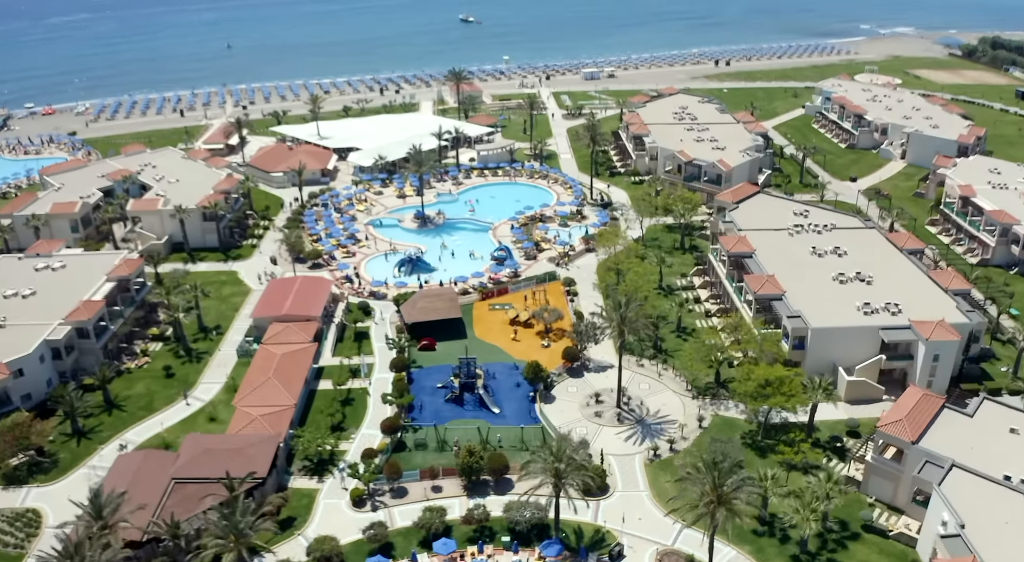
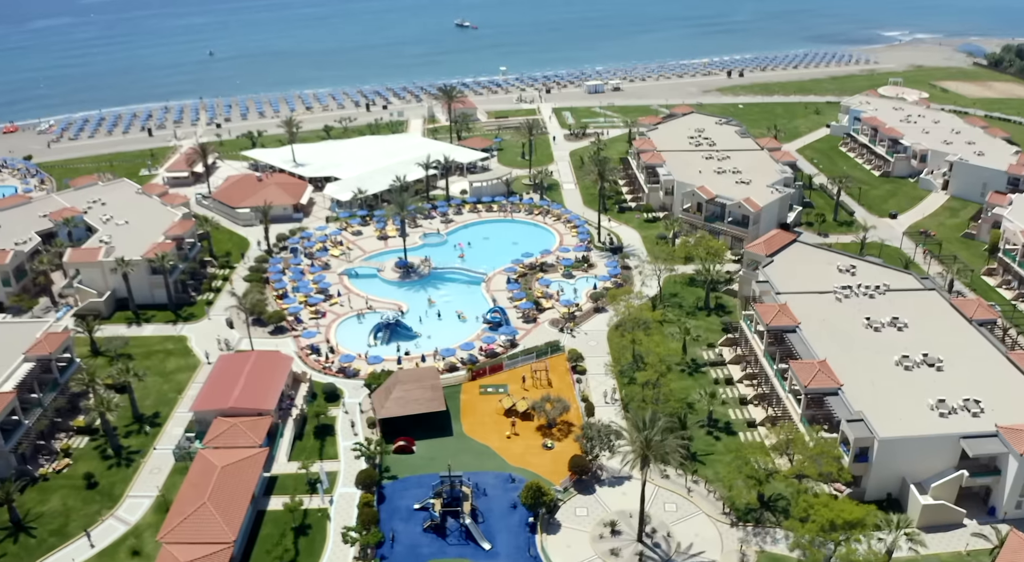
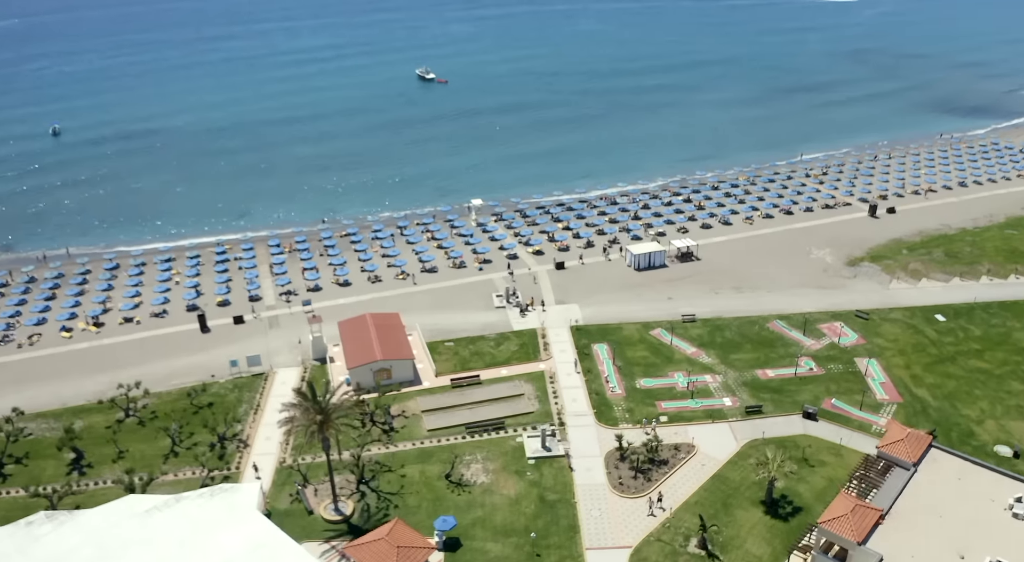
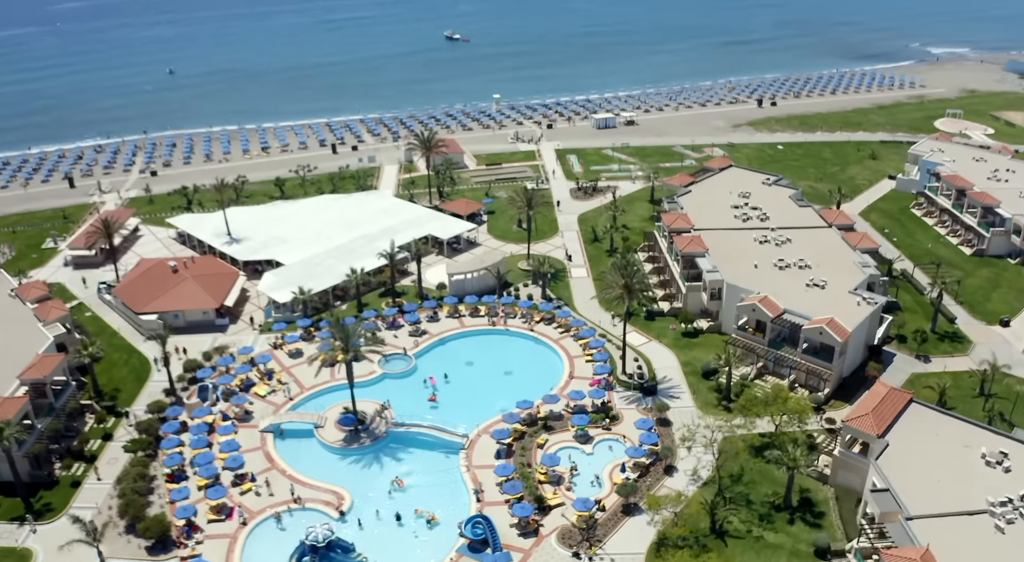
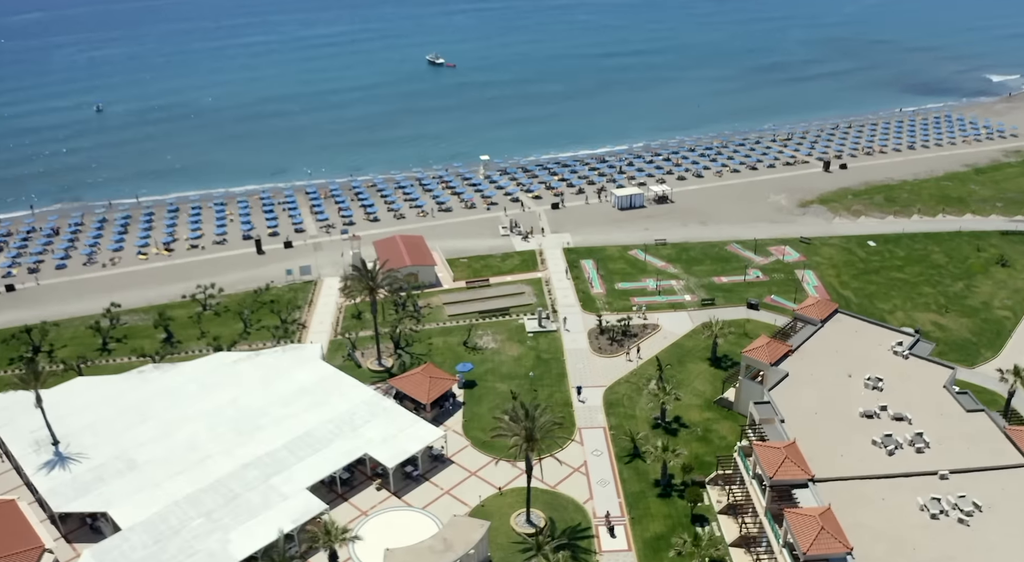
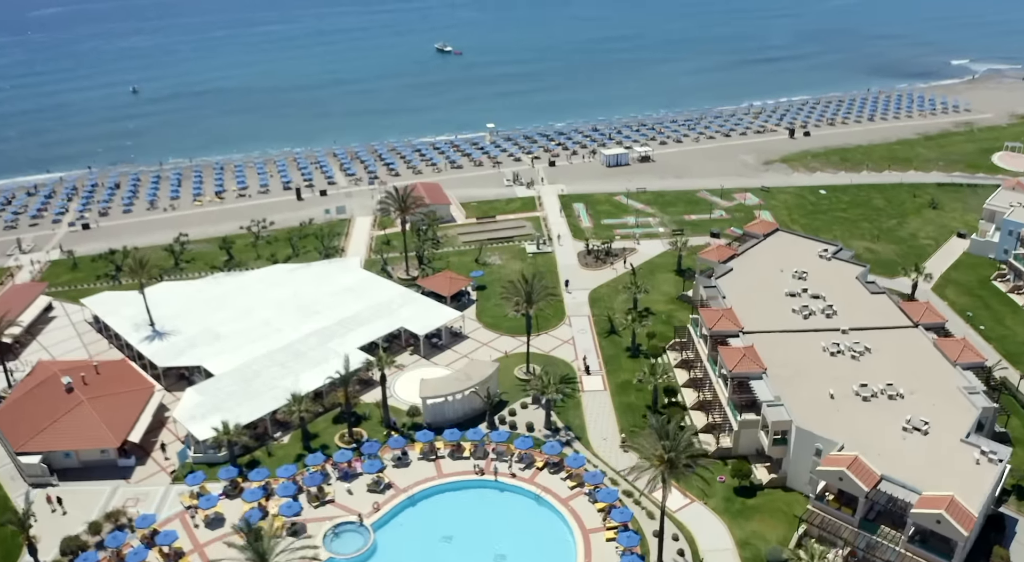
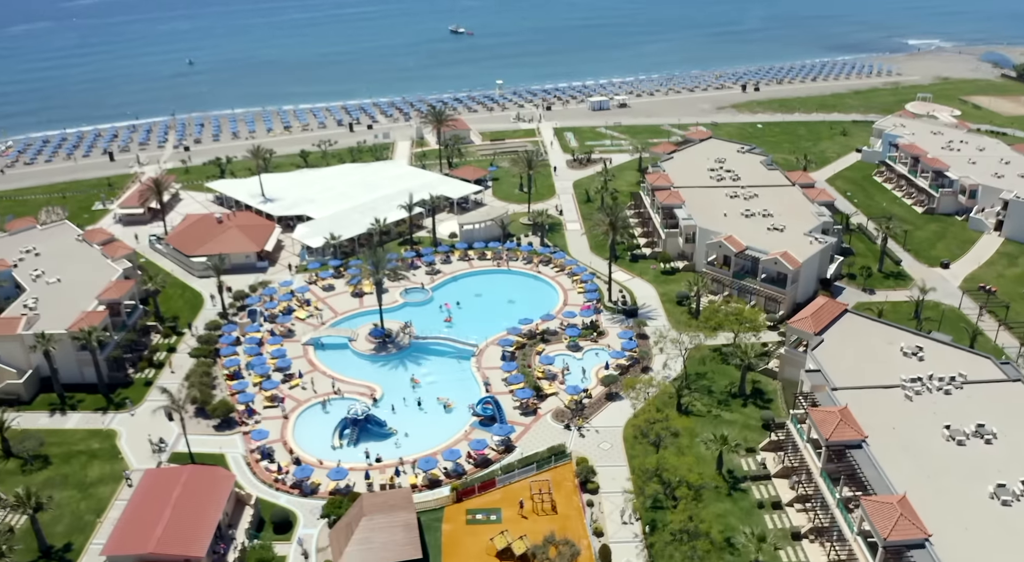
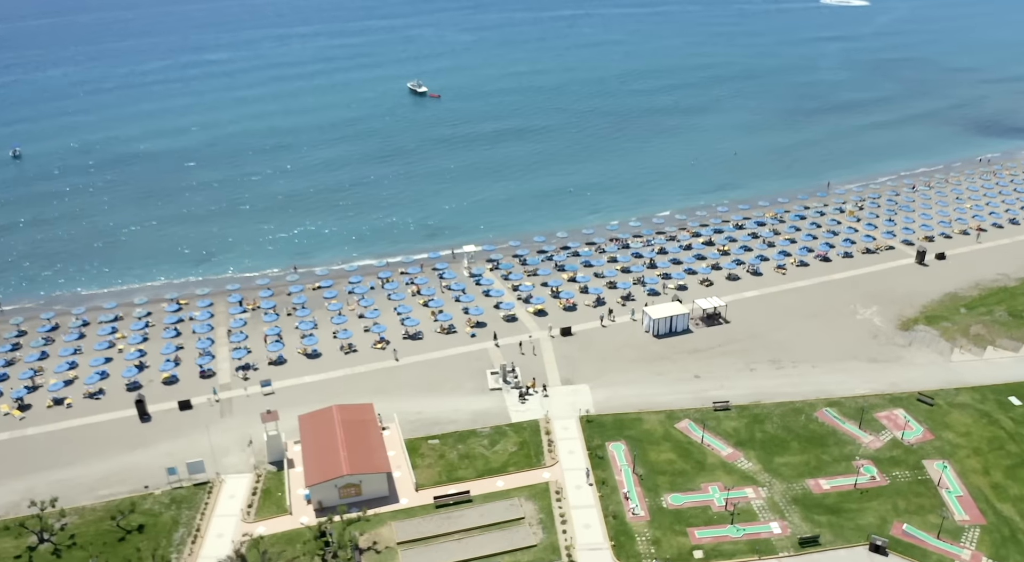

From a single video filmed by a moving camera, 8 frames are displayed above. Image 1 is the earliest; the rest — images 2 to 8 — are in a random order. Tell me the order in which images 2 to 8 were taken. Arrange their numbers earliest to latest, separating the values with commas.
2, 7, 4, 6, 5, 3, 8
